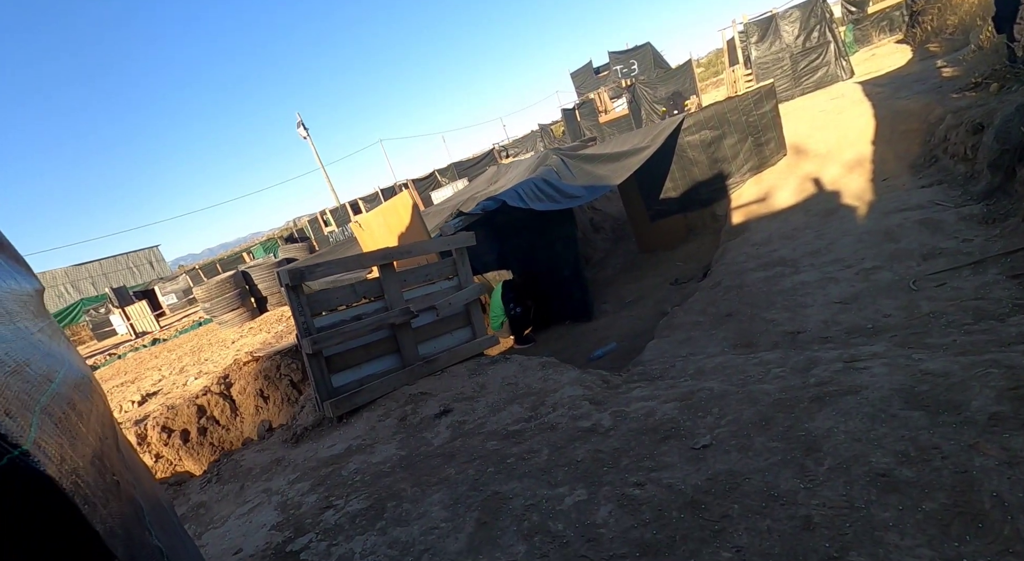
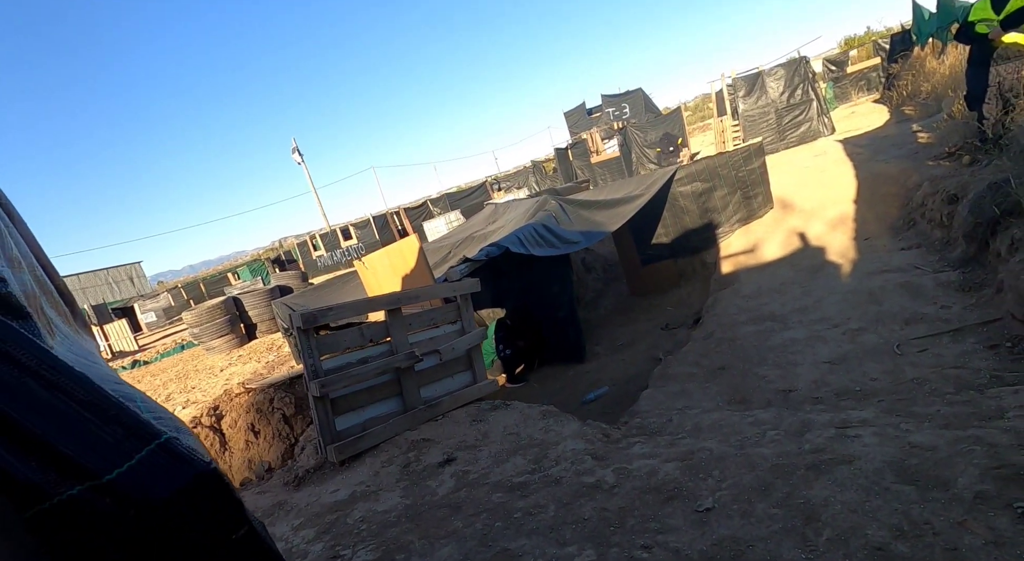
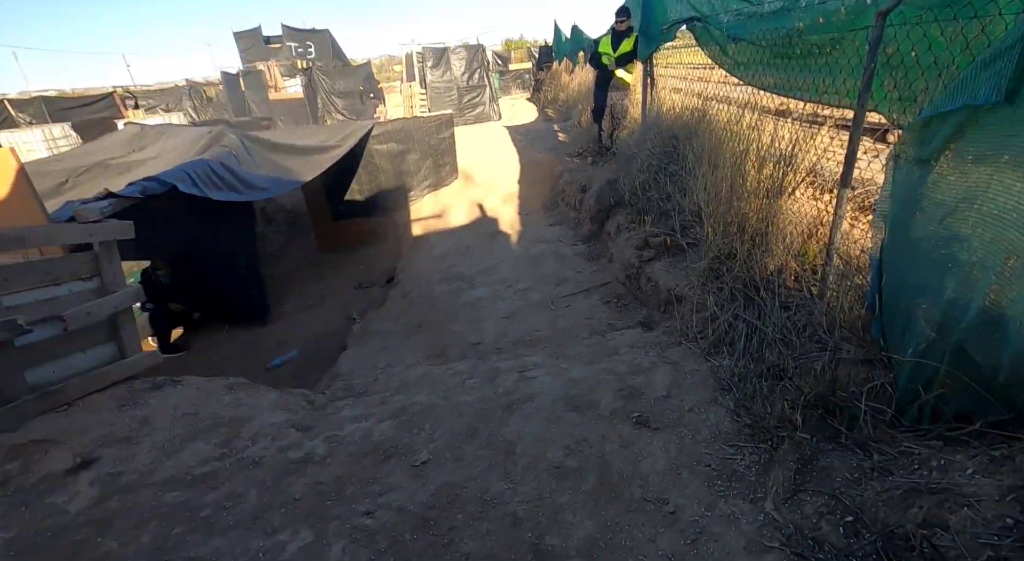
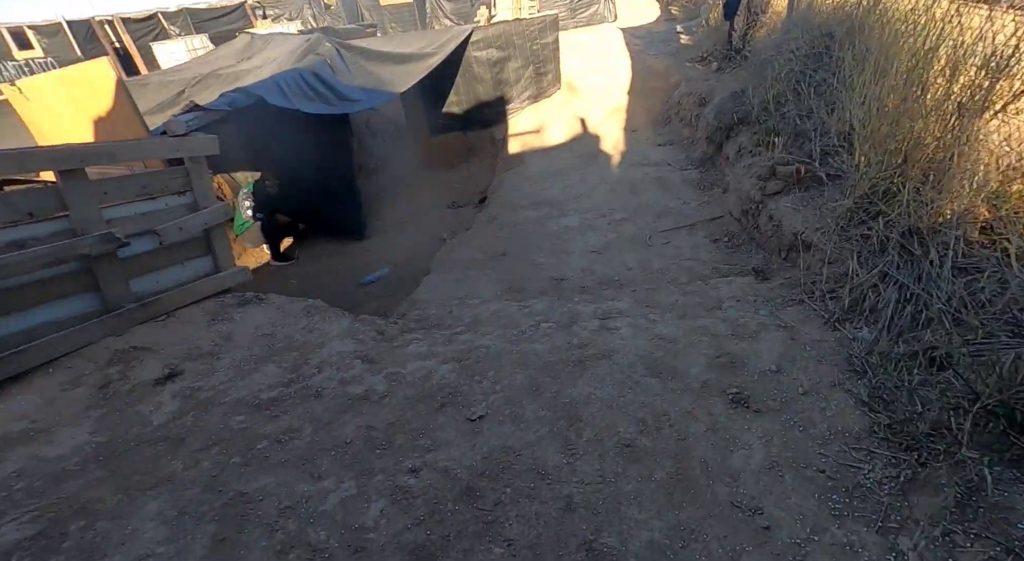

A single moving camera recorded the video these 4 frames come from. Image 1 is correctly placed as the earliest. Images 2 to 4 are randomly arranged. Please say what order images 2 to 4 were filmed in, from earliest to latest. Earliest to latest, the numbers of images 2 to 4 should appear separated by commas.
2, 3, 4
